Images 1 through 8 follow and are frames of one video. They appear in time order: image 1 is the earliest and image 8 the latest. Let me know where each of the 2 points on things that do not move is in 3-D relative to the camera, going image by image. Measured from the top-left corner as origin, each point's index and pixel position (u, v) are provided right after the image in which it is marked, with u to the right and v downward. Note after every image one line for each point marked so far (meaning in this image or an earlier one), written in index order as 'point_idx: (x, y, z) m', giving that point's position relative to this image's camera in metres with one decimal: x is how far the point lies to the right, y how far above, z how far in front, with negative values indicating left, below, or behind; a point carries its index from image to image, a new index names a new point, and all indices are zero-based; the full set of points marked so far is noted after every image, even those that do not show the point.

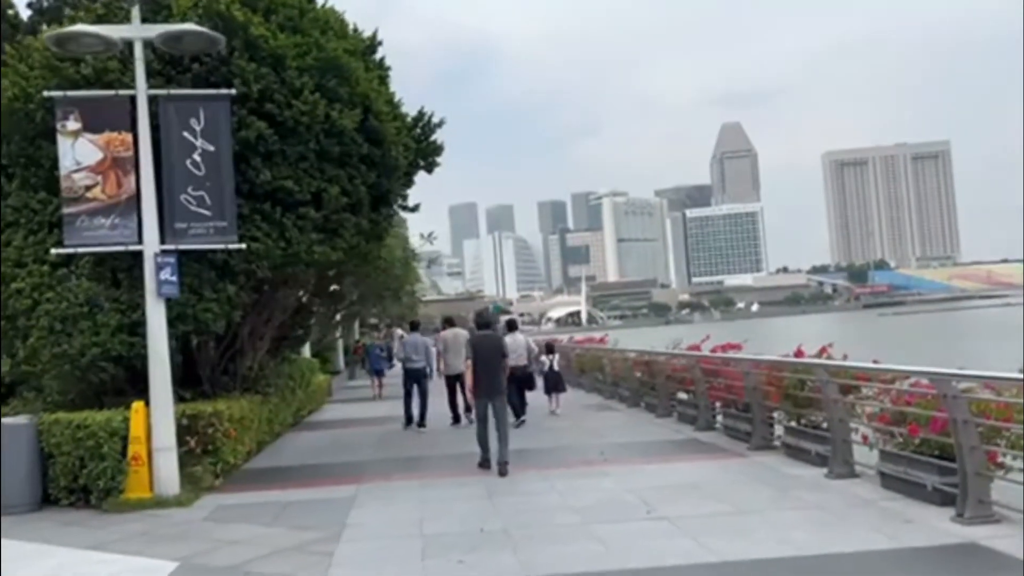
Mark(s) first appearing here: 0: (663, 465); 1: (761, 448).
0: (+2.3, -2.7, +12.4) m
1: (+4.0, -2.6, +13.0) m
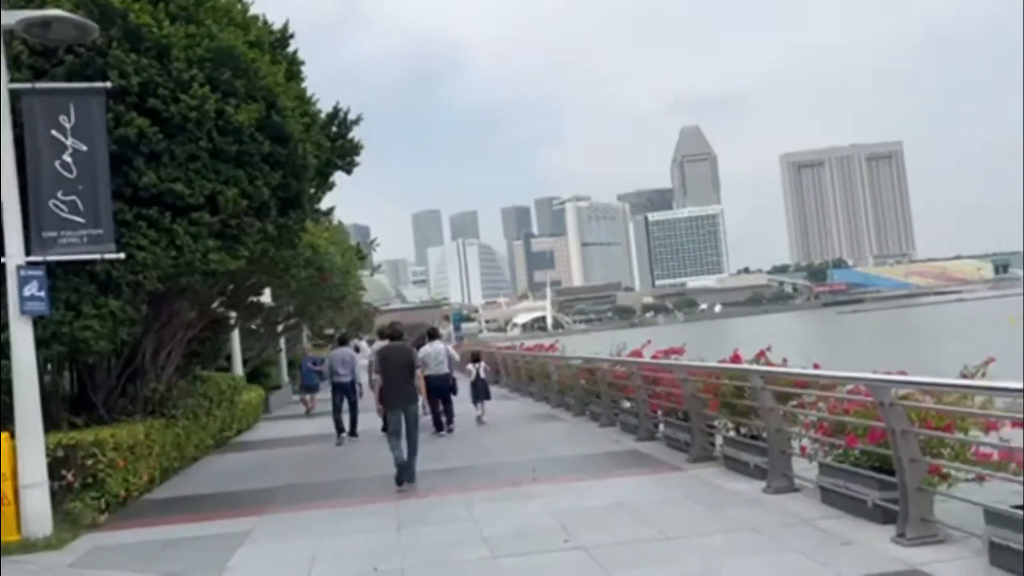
0: (+1.2, -2.7, +11.5) m
1: (+2.8, -2.6, +12.1) m
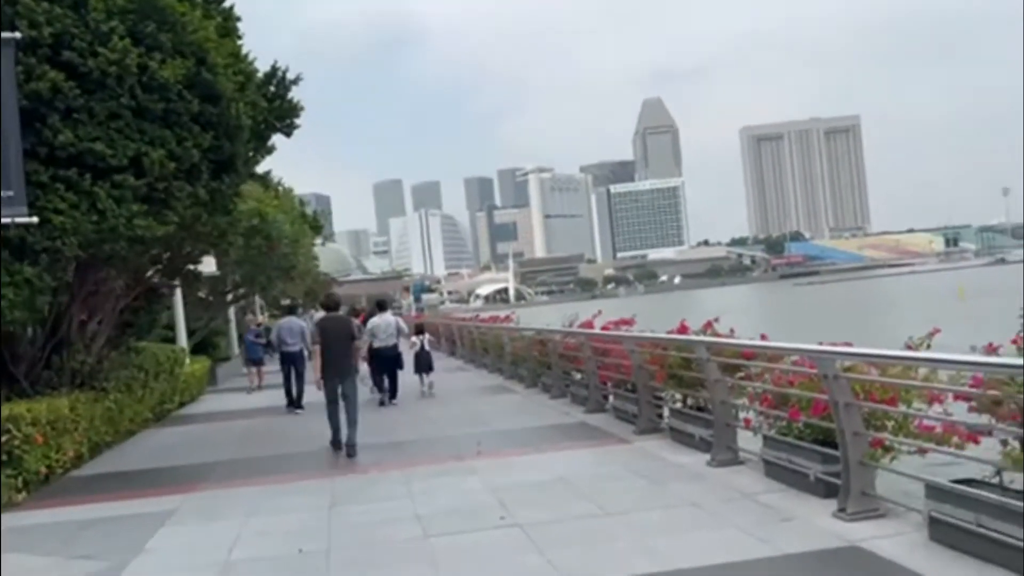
0: (+0.4, -2.3, +11.2) m
1: (+2.0, -2.1, +11.9) m
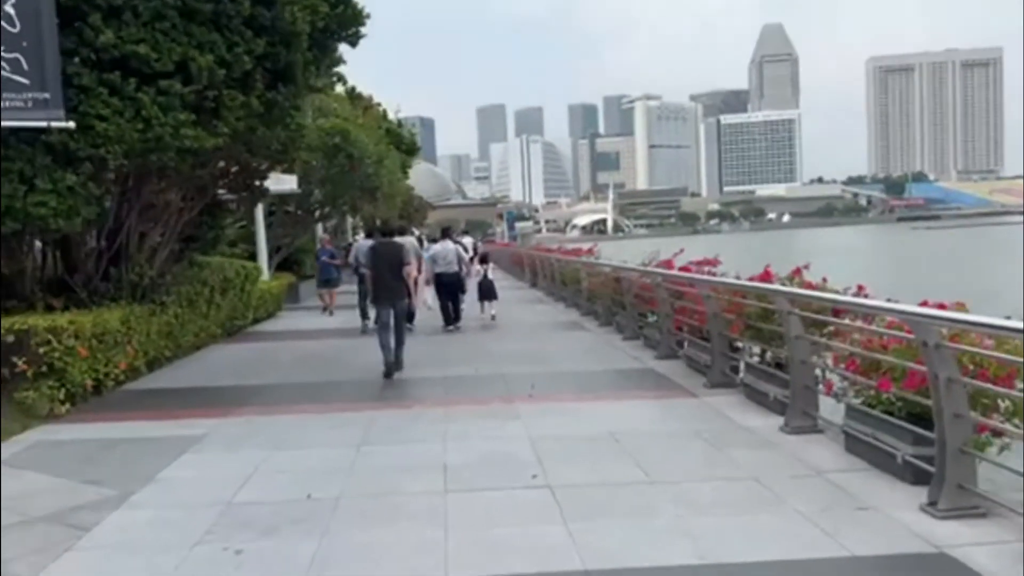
0: (+1.1, -1.5, +10.3) m
1: (+2.8, -1.3, +10.8) m
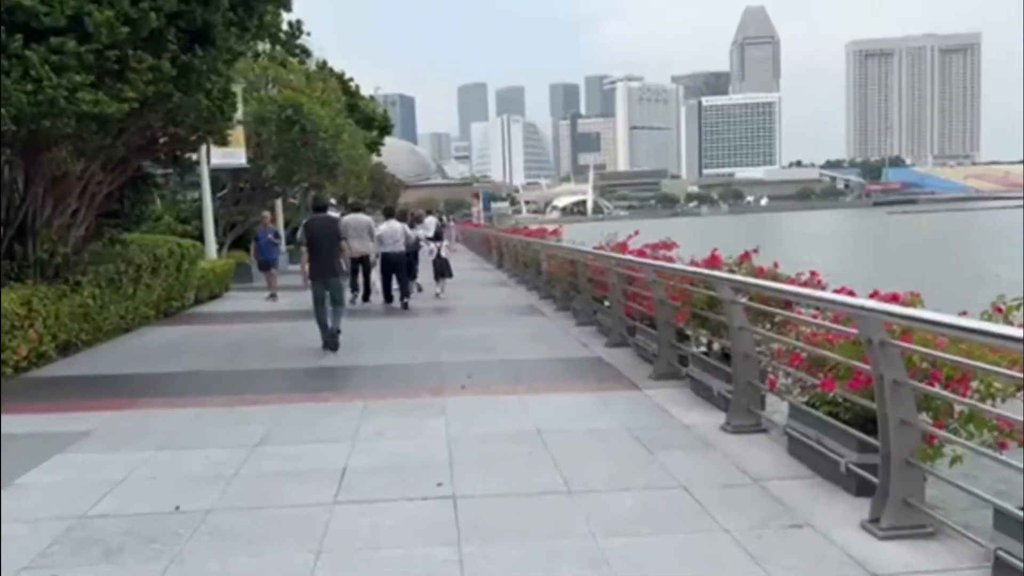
0: (+0.2, -1.3, +9.5) m
1: (+1.9, -1.1, +10.1) m
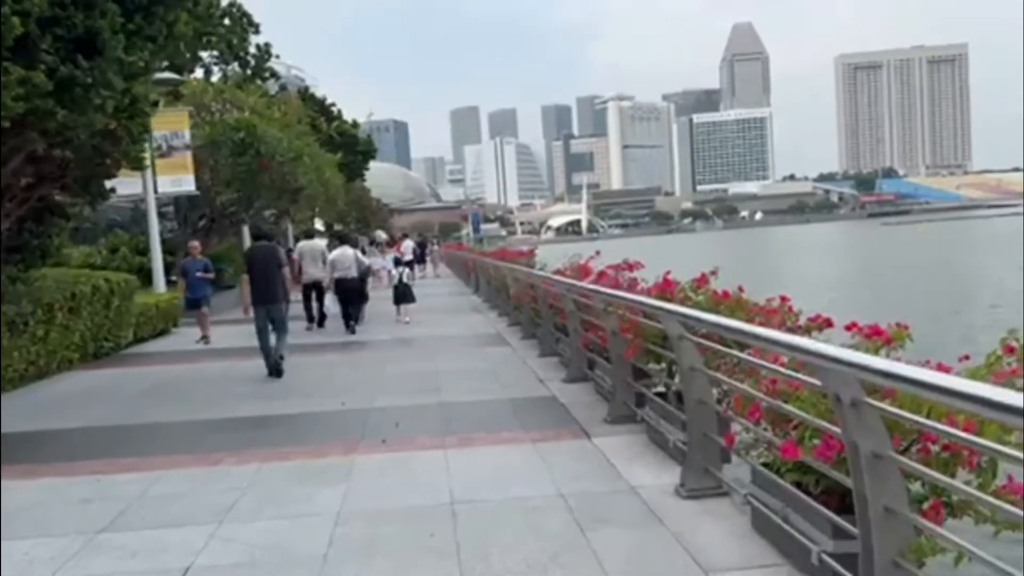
0: (-0.5, -1.6, +8.1) m
1: (+1.2, -1.4, +8.7) m
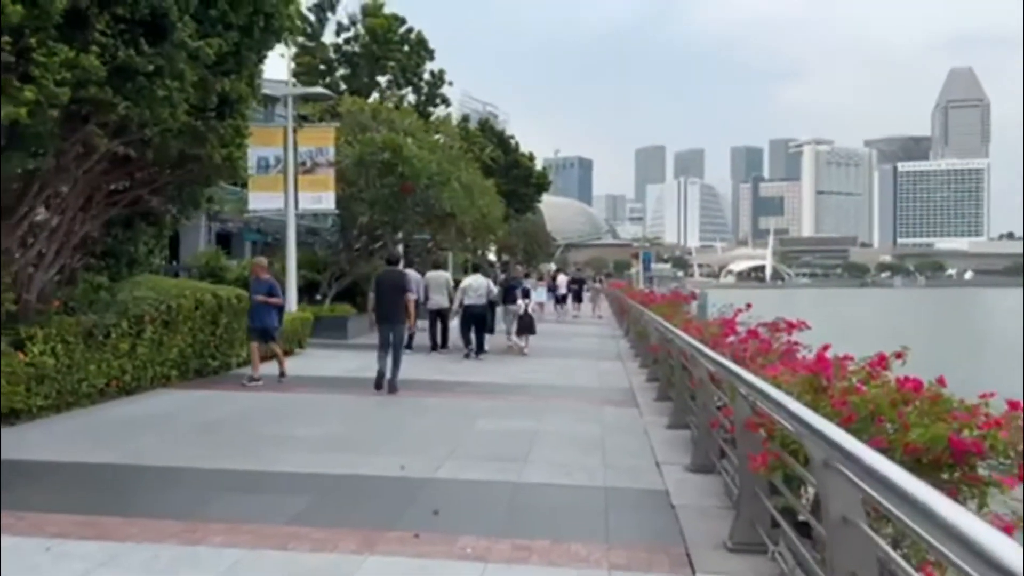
0: (0.0, -2.0, +5.9) m
1: (+1.7, -2.0, +6.1) m
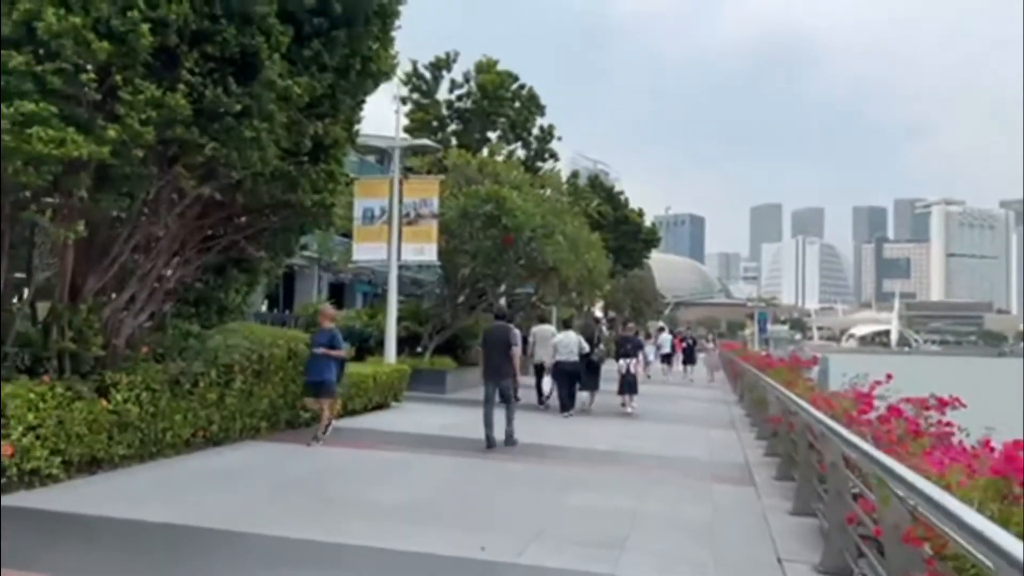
0: (+0.5, -2.4, +4.8) m
1: (+2.3, -2.4, +4.8) m
